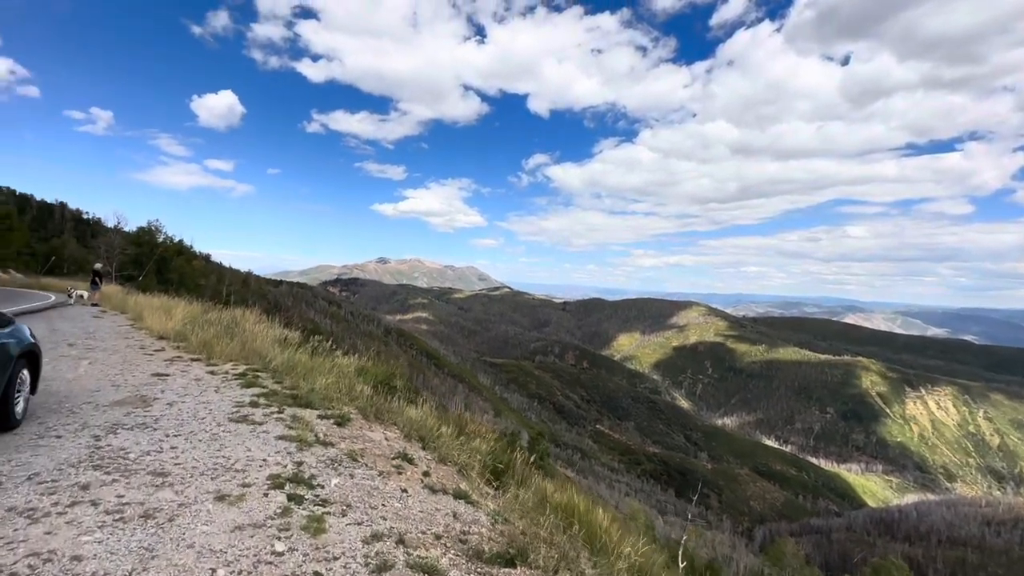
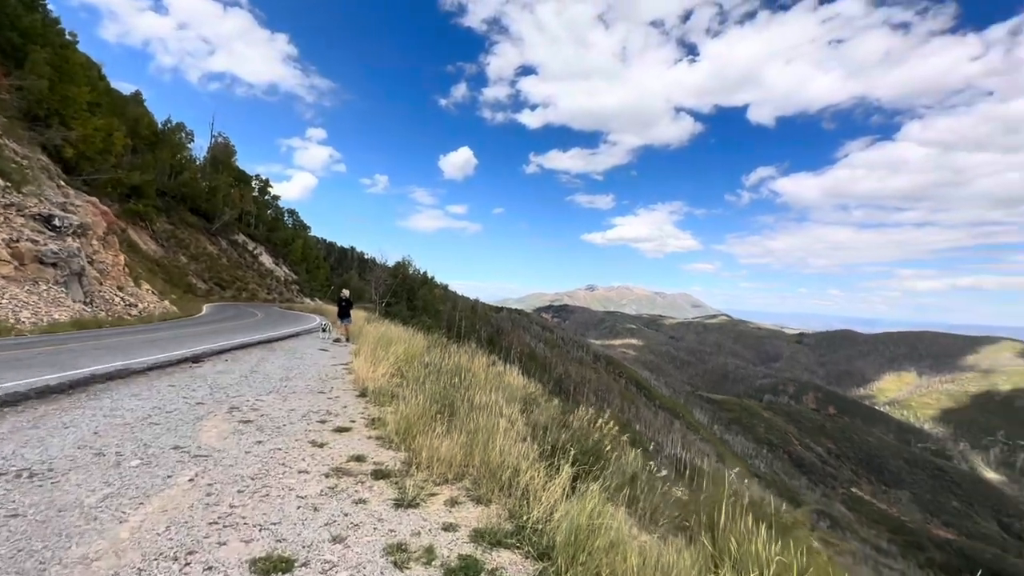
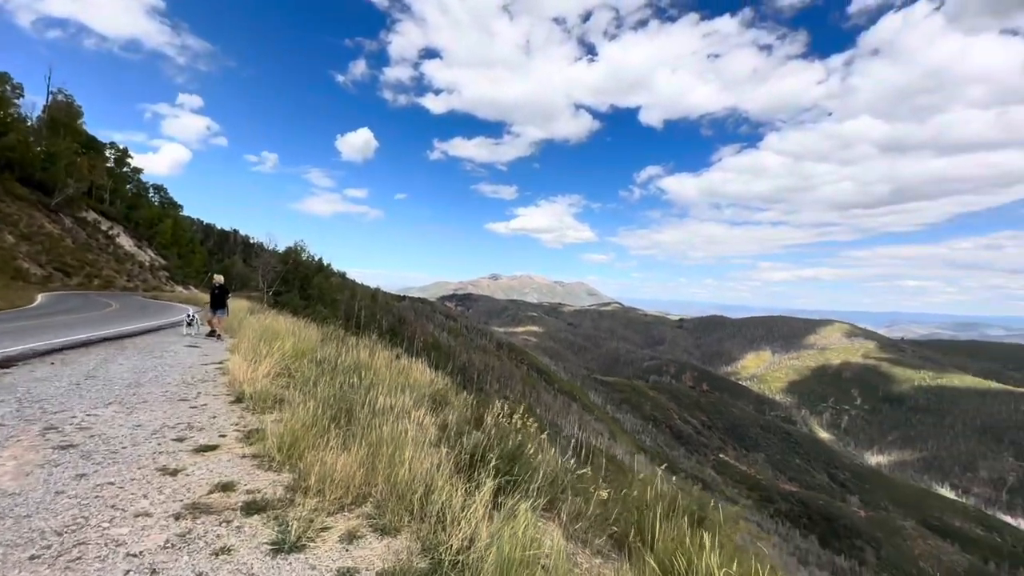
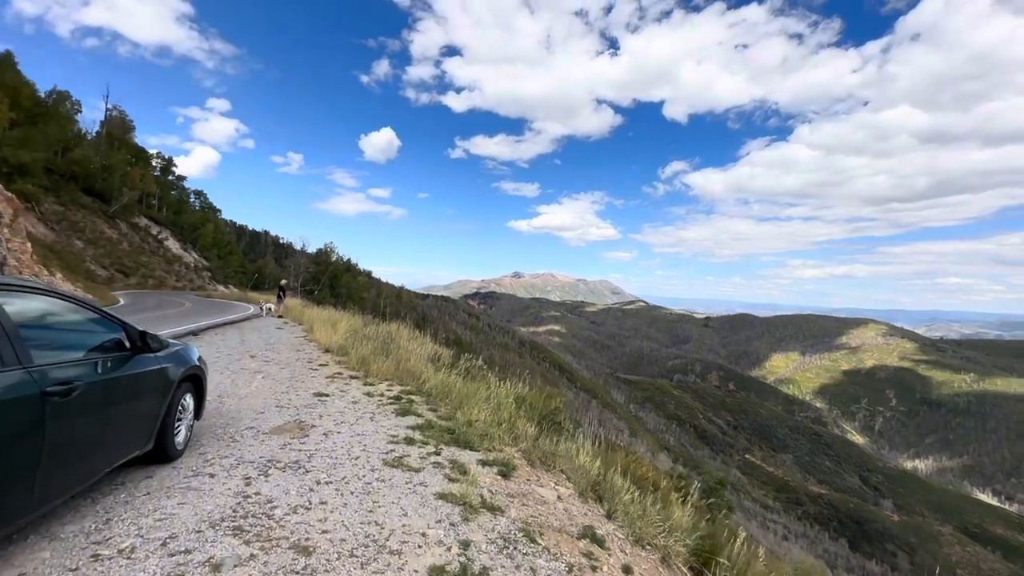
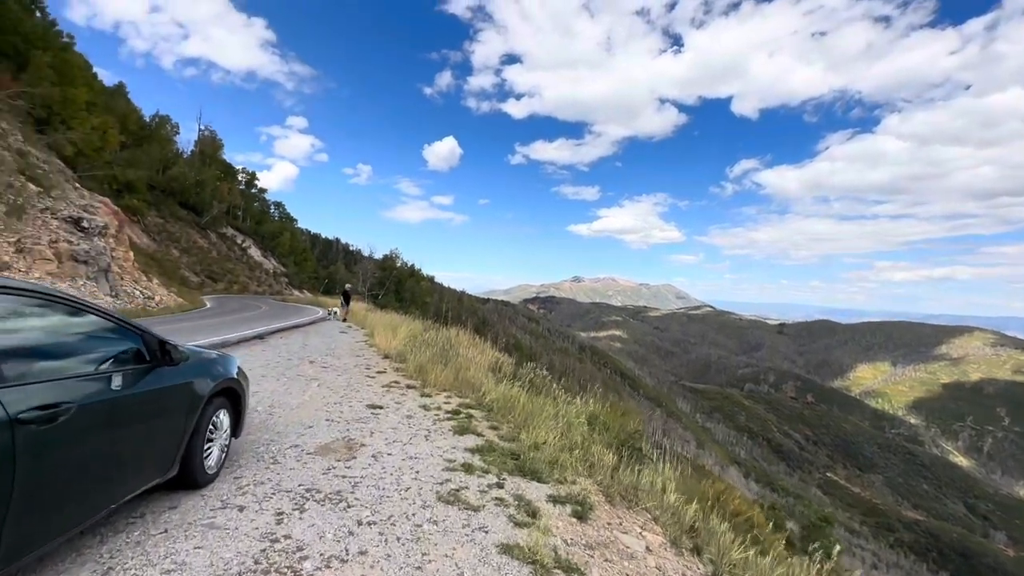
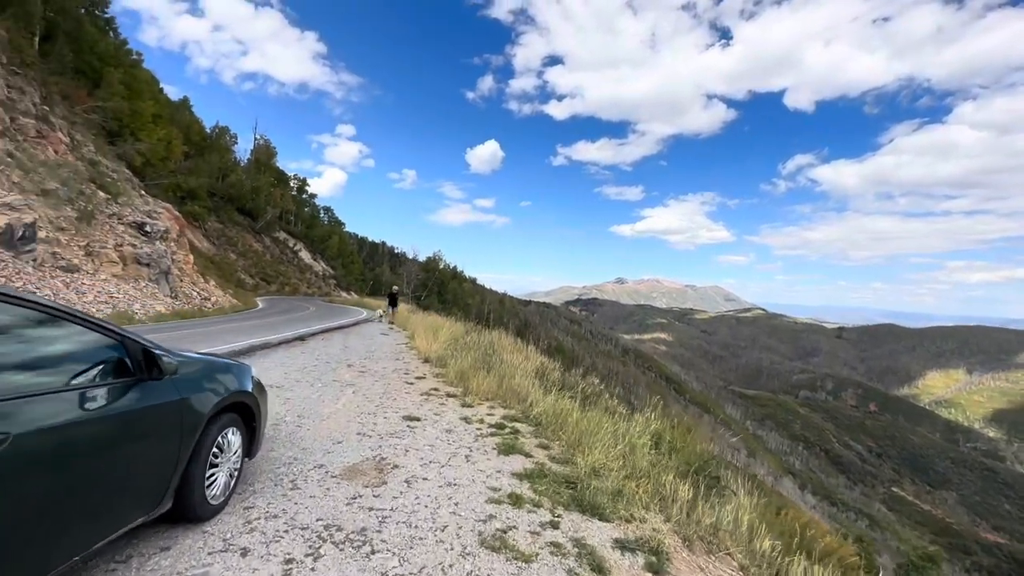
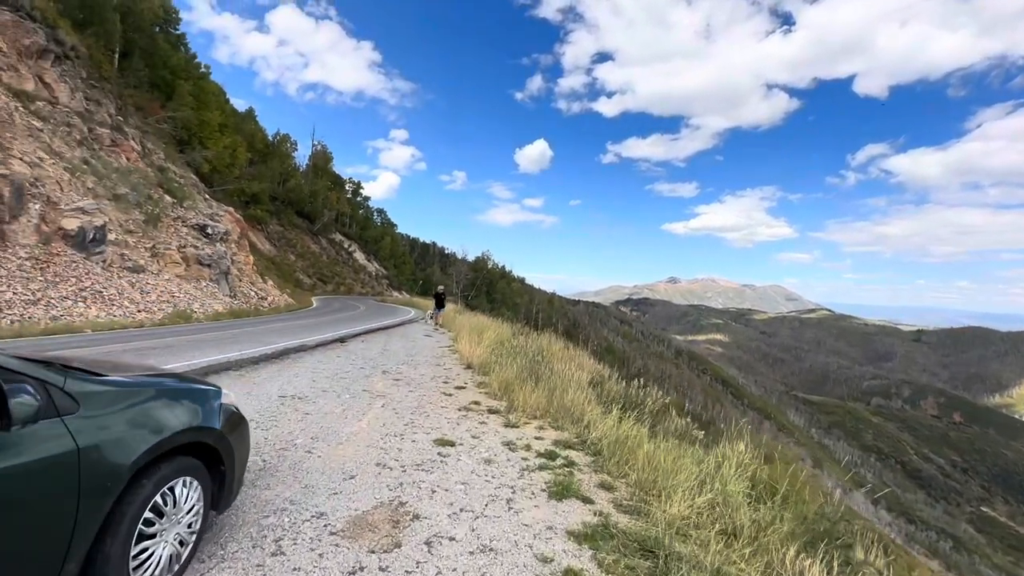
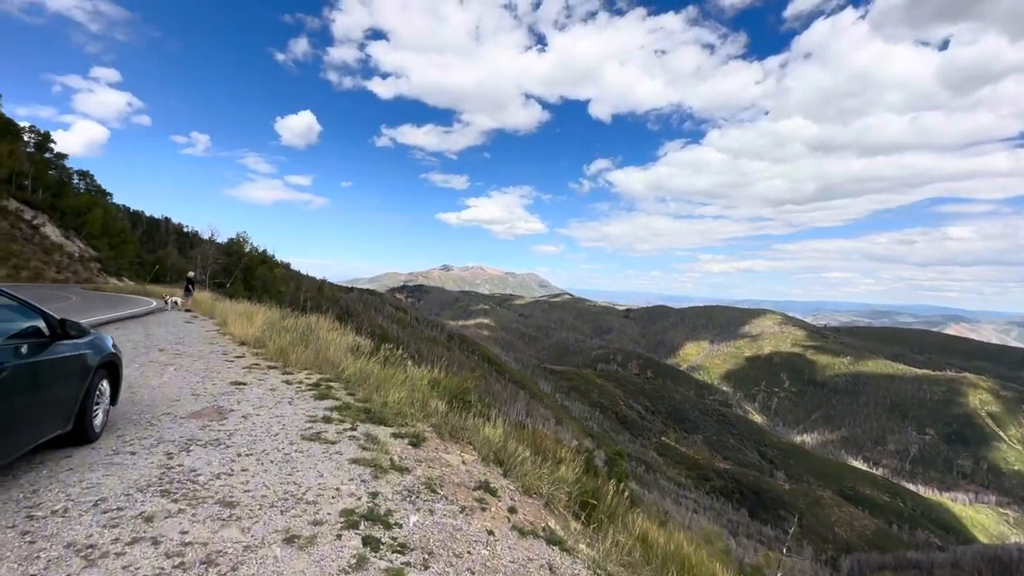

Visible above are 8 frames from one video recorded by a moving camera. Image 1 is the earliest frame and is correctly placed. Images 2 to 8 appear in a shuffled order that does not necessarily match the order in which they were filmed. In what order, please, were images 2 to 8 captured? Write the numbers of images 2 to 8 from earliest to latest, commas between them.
8, 4, 5, 6, 7, 2, 3
